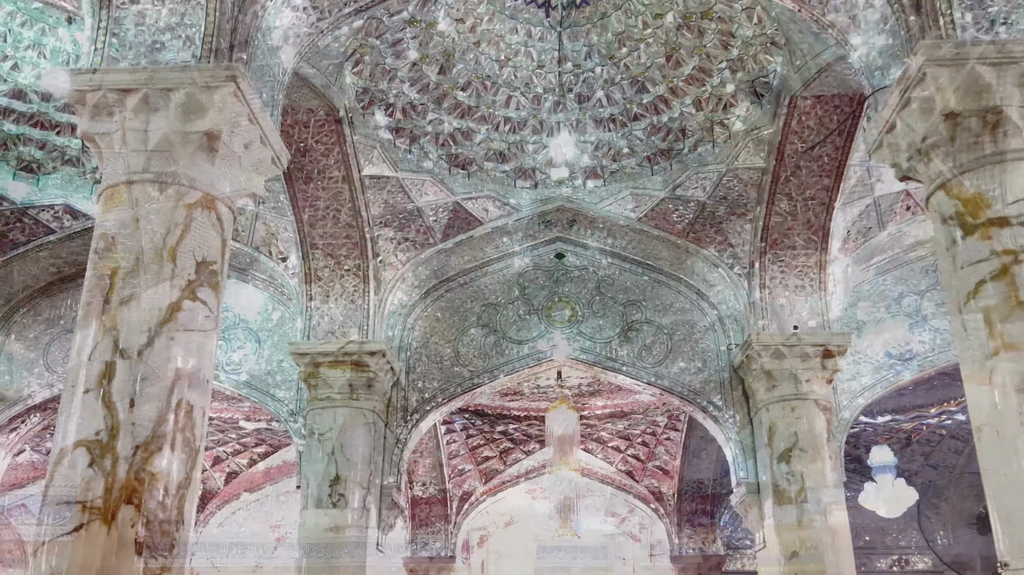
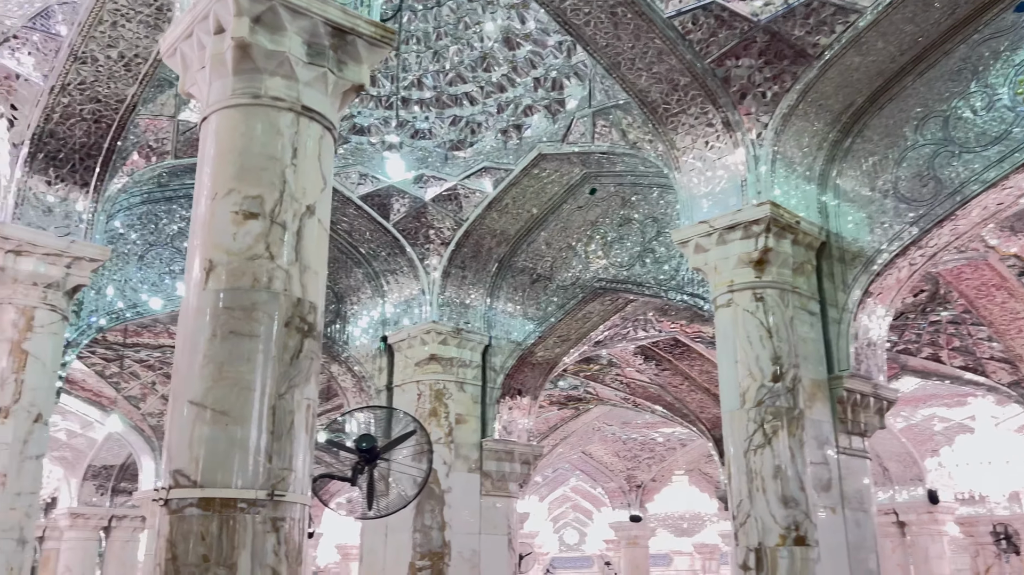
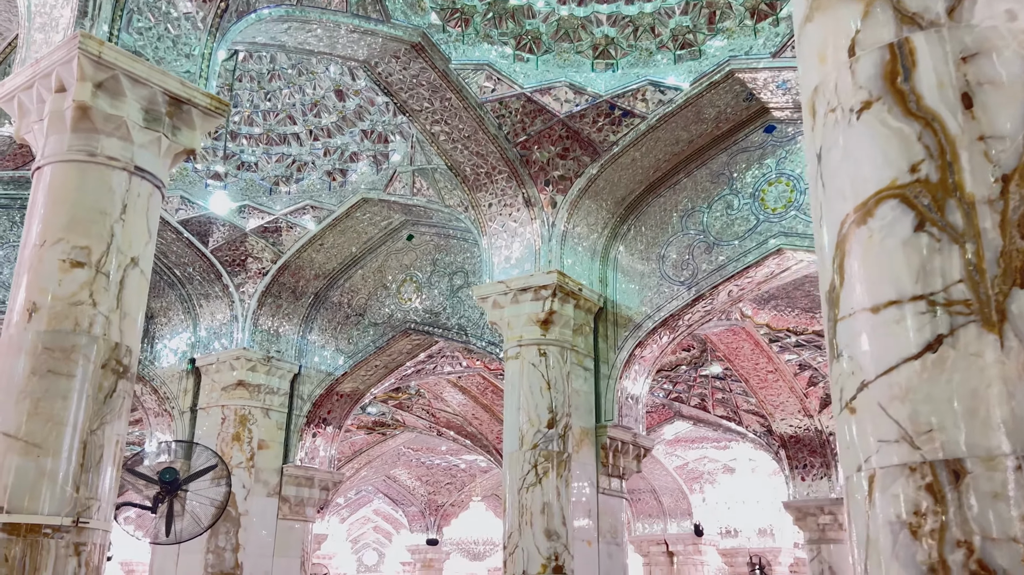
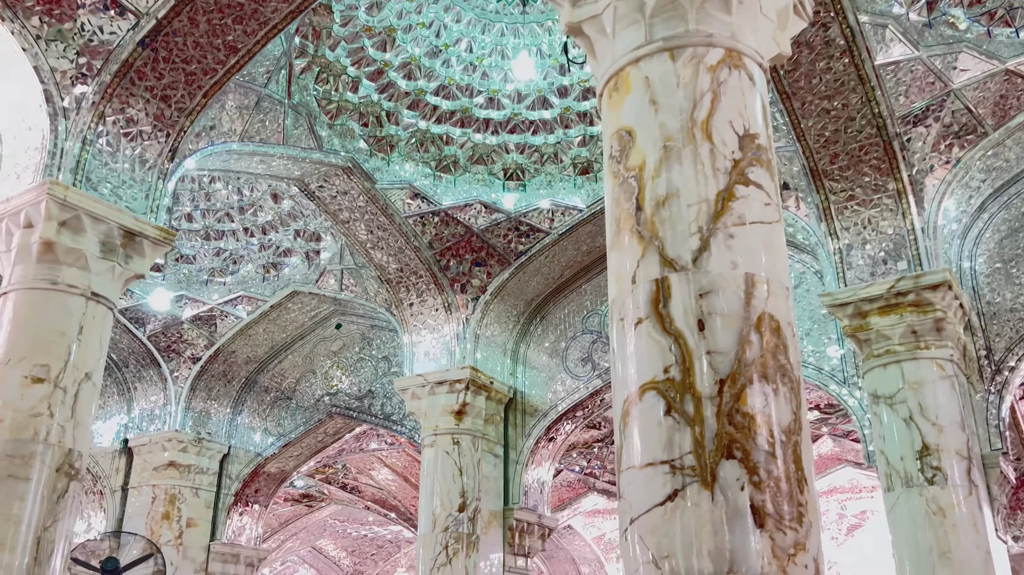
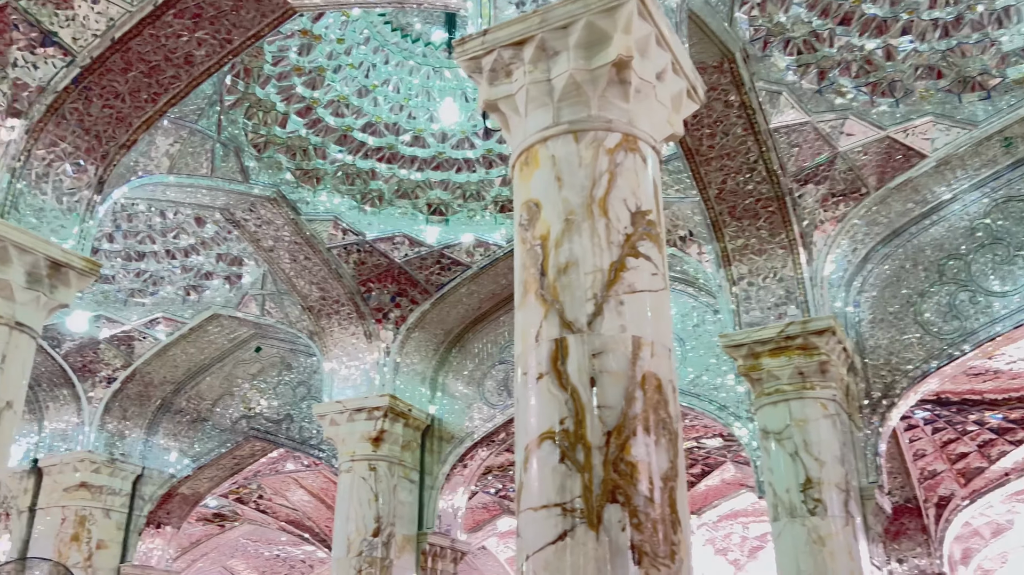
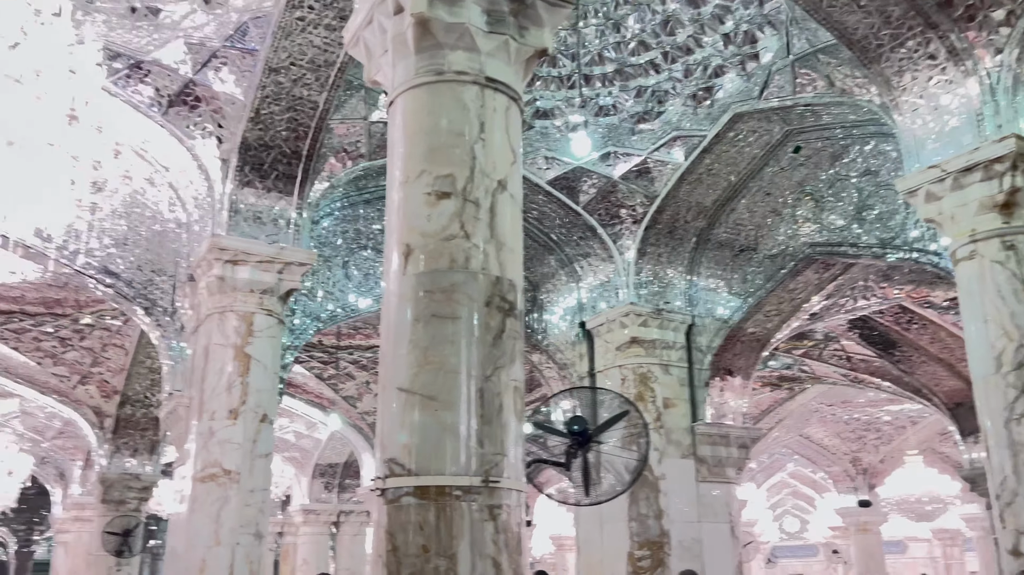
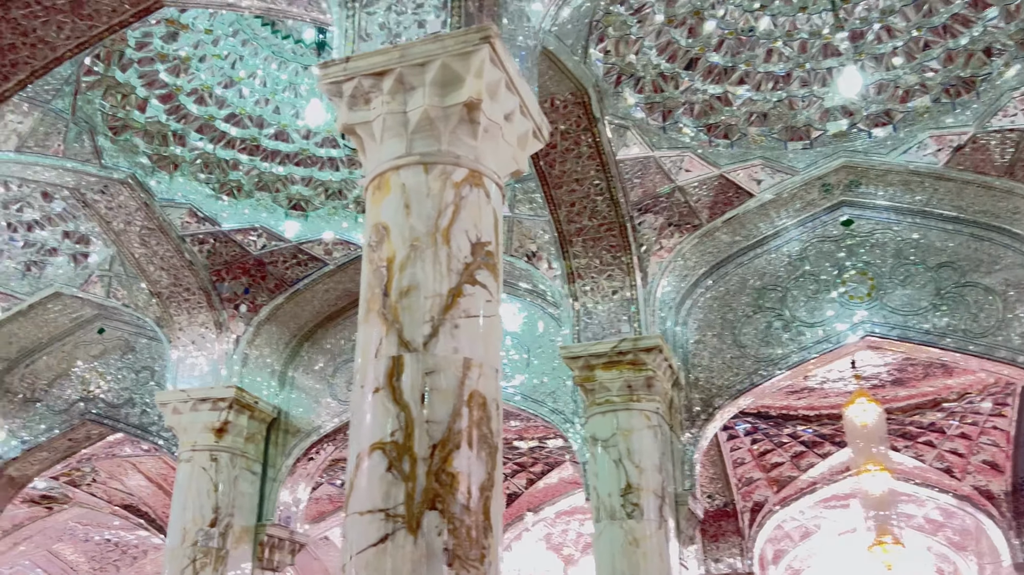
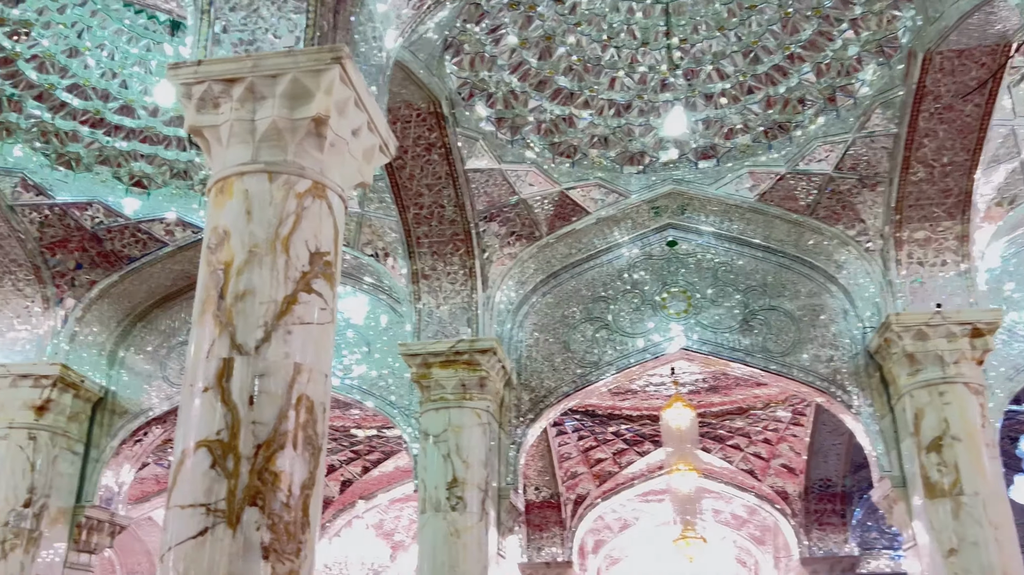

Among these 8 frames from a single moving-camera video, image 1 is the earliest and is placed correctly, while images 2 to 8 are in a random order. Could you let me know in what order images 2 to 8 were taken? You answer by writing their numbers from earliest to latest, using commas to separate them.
8, 7, 5, 4, 3, 2, 6
